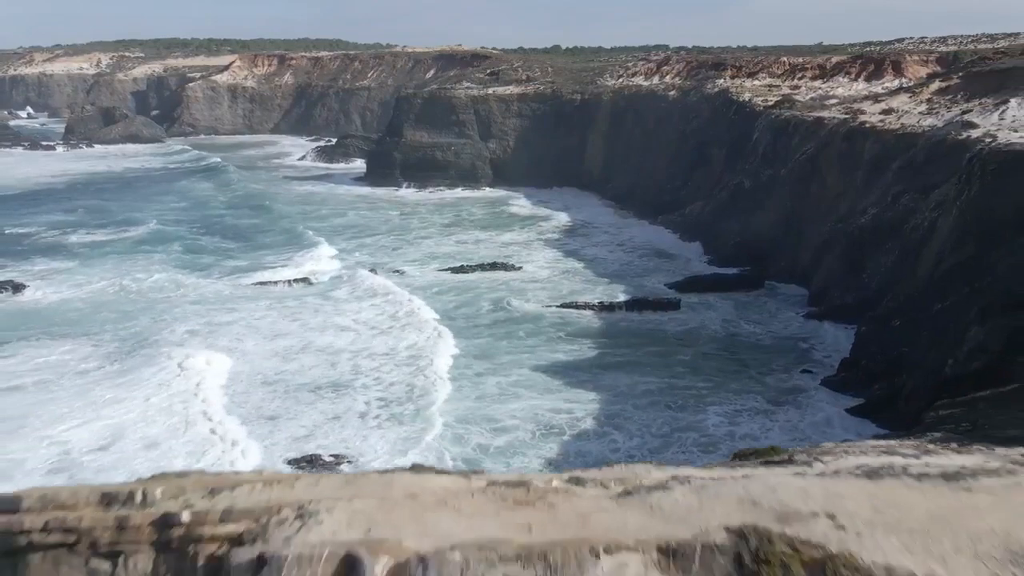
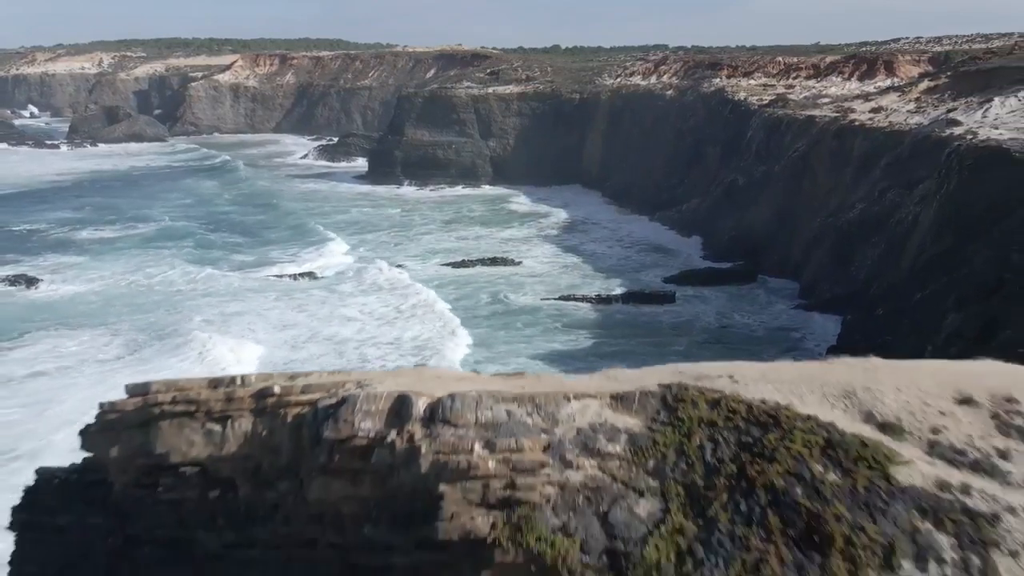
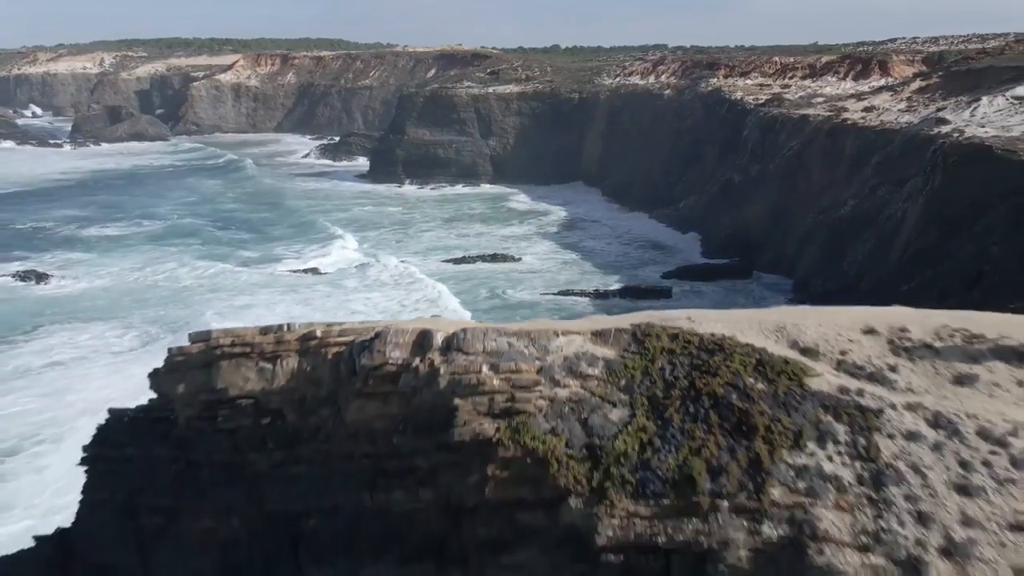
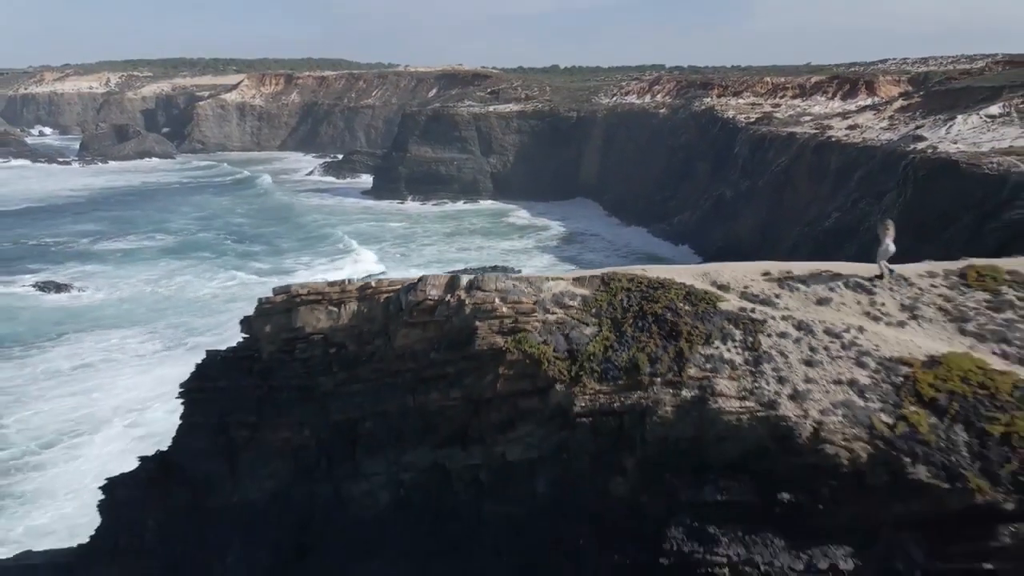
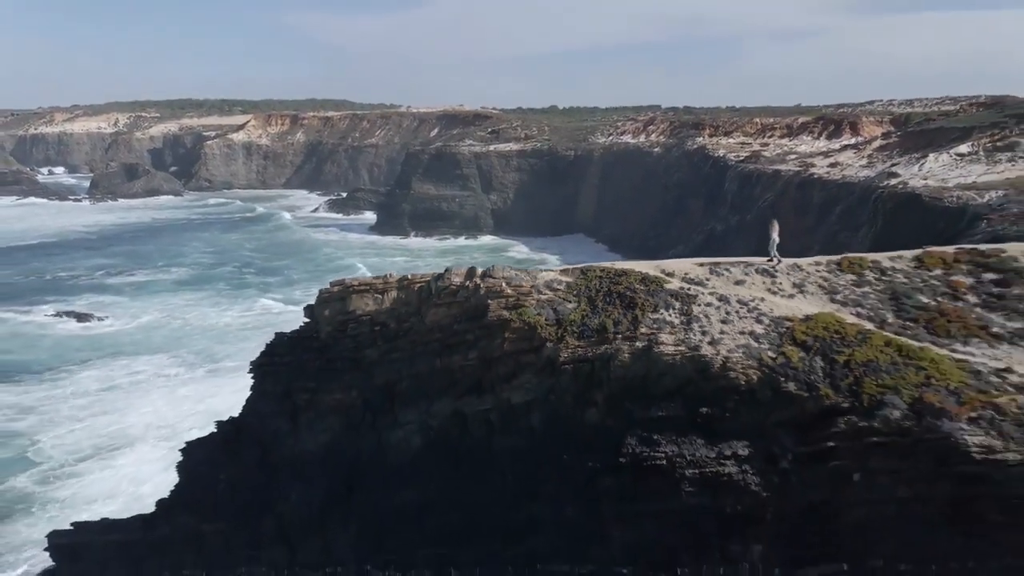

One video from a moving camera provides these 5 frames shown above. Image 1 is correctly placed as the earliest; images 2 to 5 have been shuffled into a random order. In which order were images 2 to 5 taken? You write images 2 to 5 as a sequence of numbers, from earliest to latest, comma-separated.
2, 3, 4, 5
